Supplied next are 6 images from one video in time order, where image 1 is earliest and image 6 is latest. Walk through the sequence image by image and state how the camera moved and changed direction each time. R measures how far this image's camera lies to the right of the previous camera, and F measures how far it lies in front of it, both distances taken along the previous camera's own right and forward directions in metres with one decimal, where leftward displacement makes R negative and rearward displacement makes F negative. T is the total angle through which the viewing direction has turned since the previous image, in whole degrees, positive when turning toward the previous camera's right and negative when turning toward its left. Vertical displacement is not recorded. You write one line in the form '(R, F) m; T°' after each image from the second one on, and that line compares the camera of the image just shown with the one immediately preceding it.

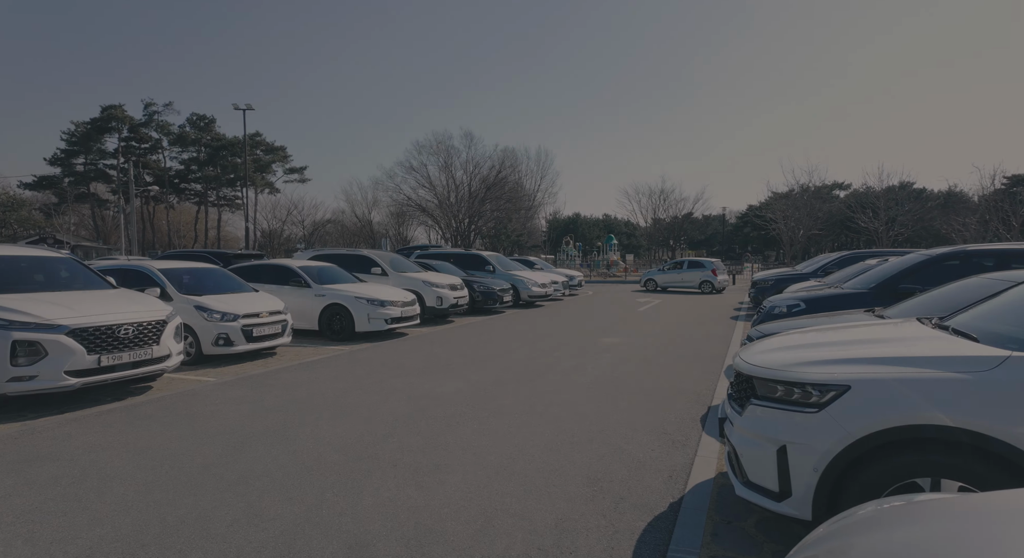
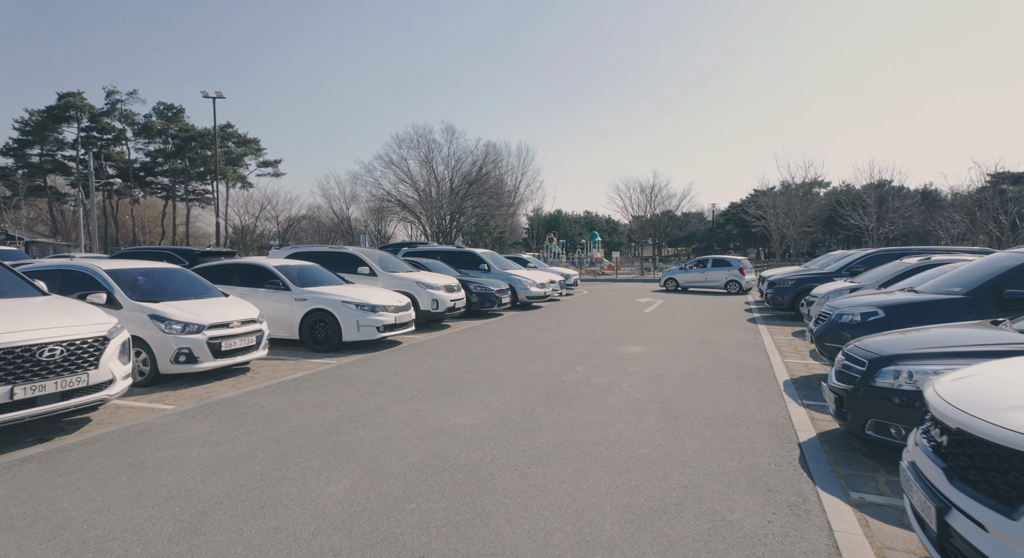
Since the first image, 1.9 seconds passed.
(-0.5, +1.3) m; +2°
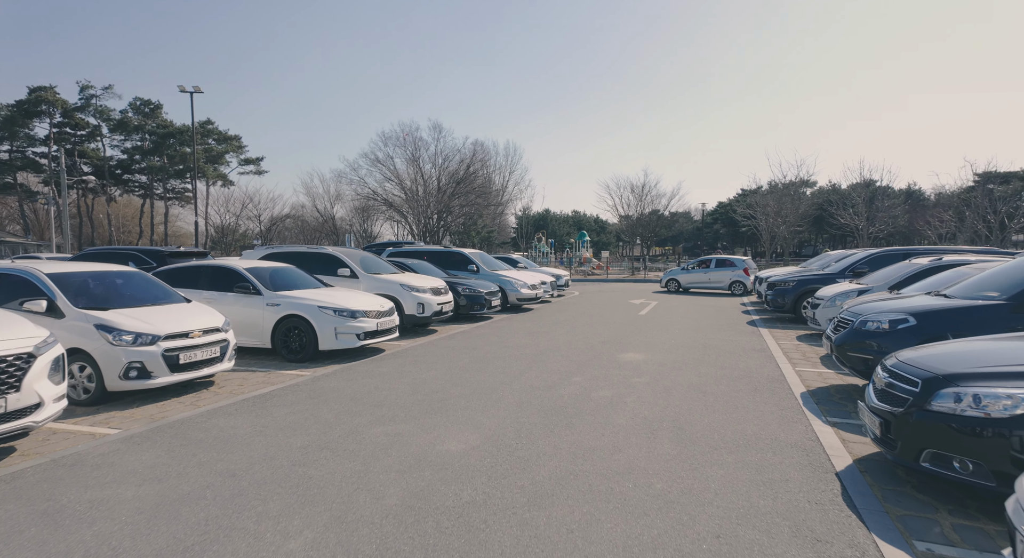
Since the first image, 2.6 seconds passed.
(-0.1, +0.7) m; +1°
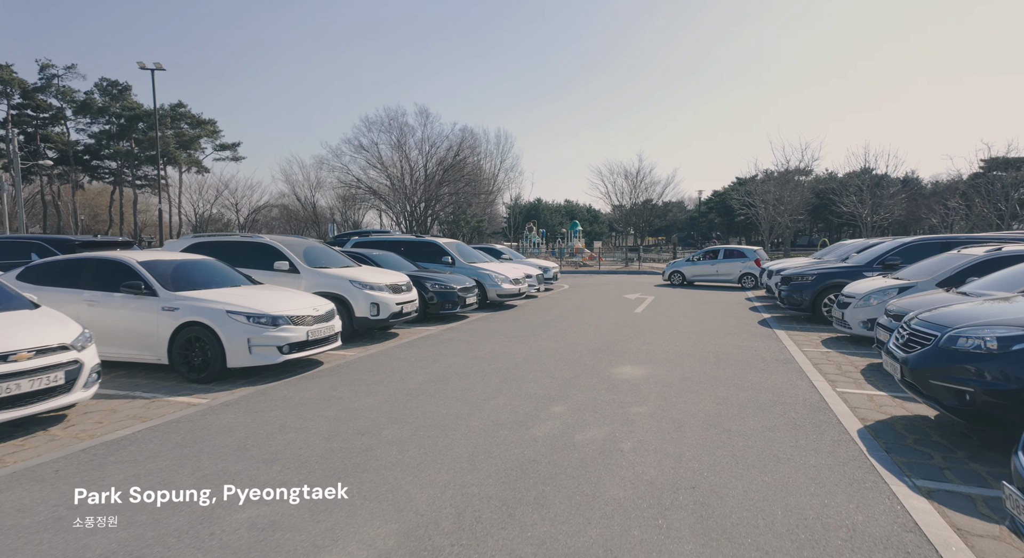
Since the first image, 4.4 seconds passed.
(+0.3, +1.8) m; +1°
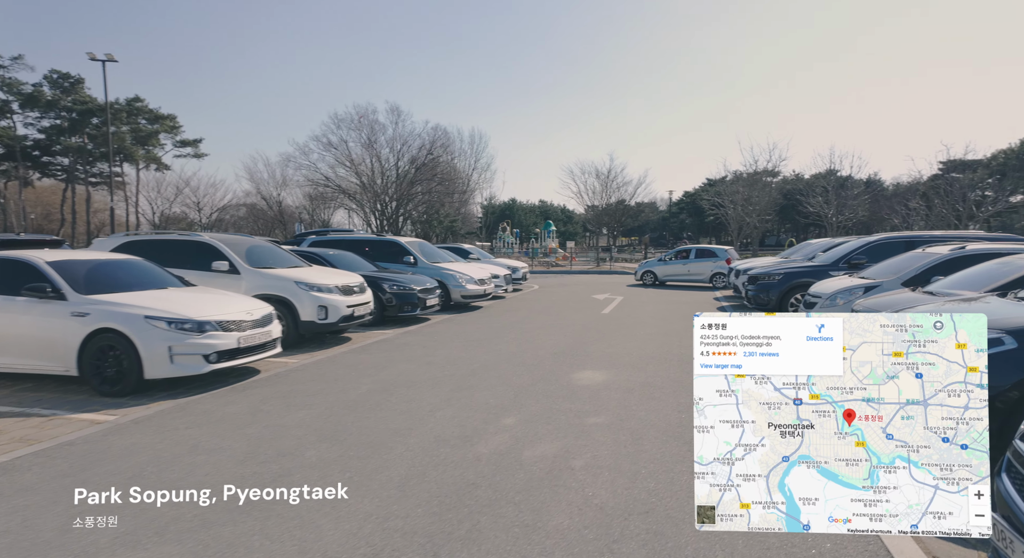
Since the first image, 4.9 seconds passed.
(+0.3, +0.4) m; +3°
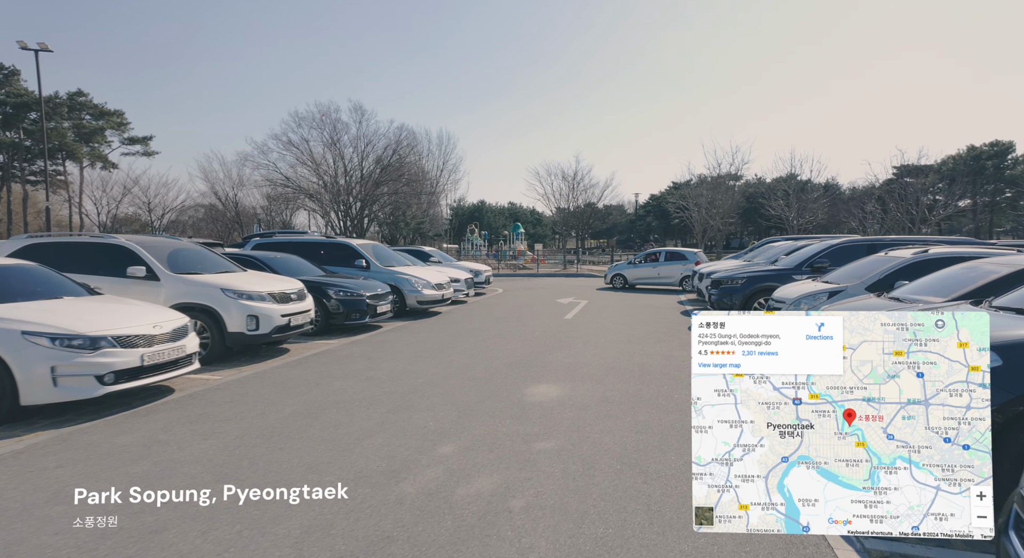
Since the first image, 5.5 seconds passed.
(+0.3, +0.6) m; +3°
